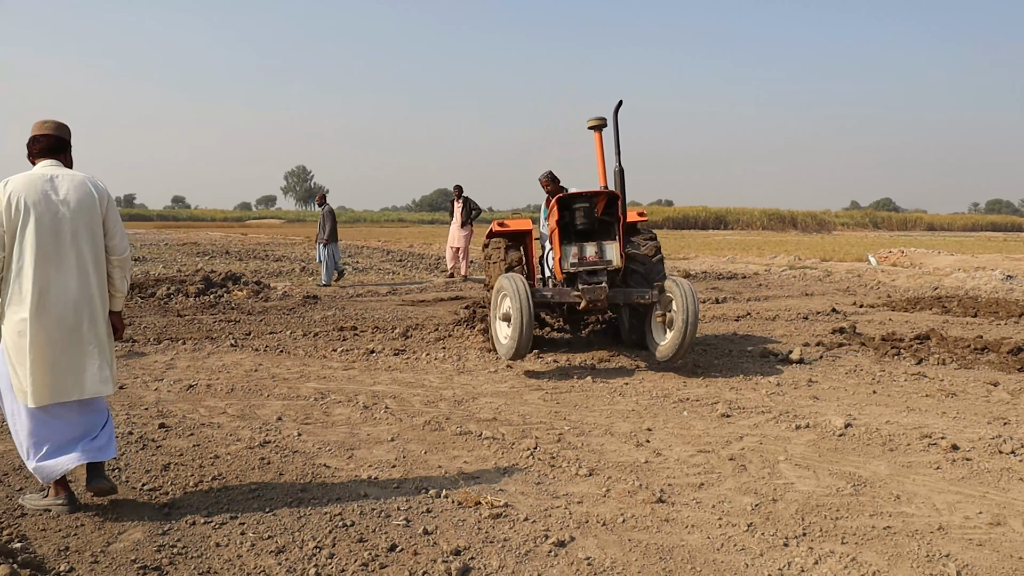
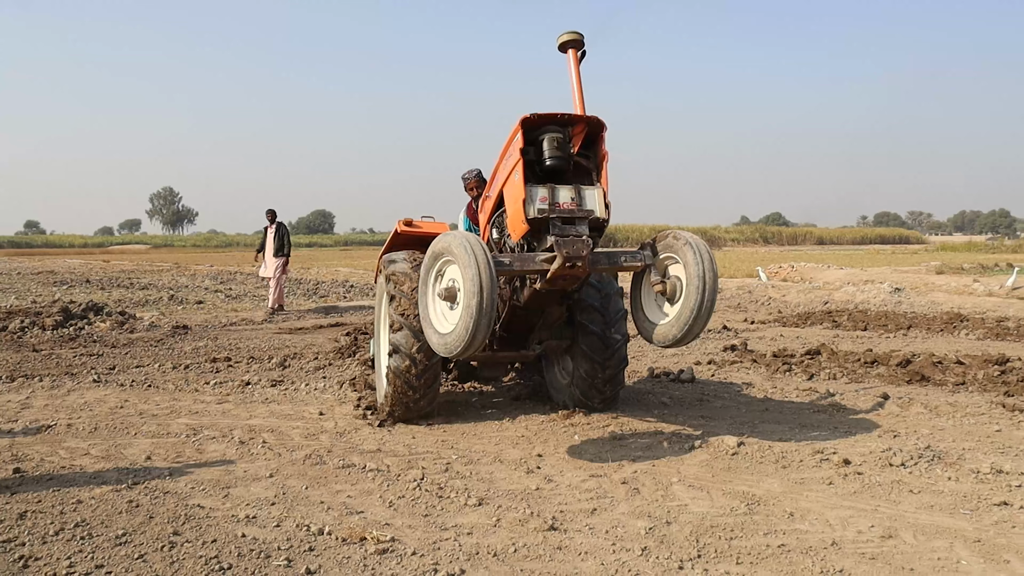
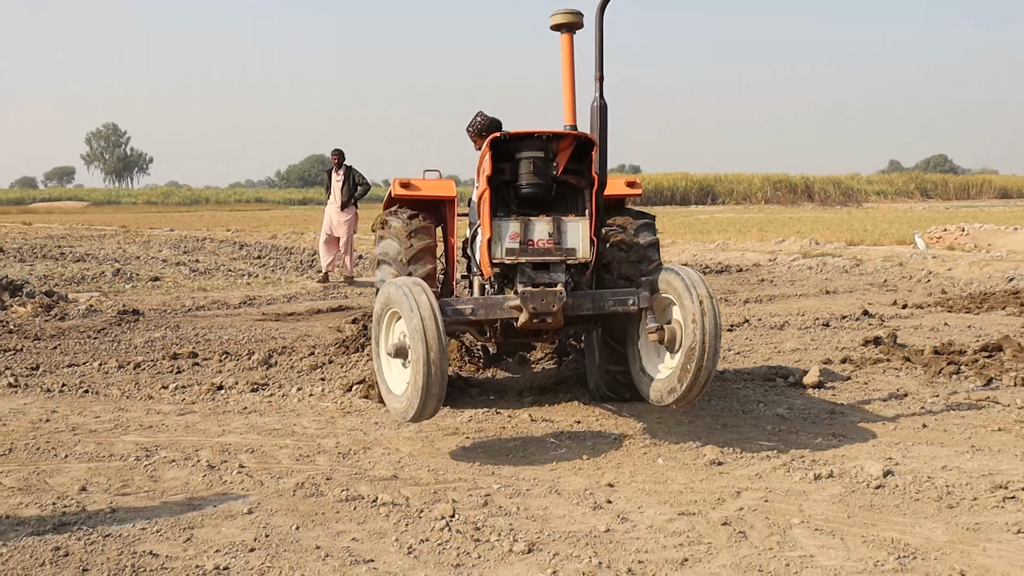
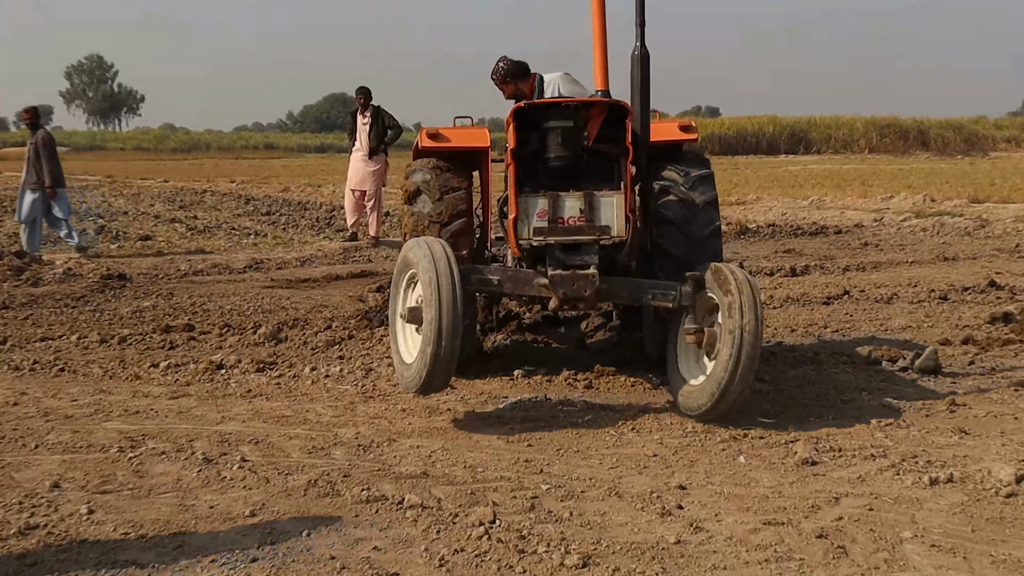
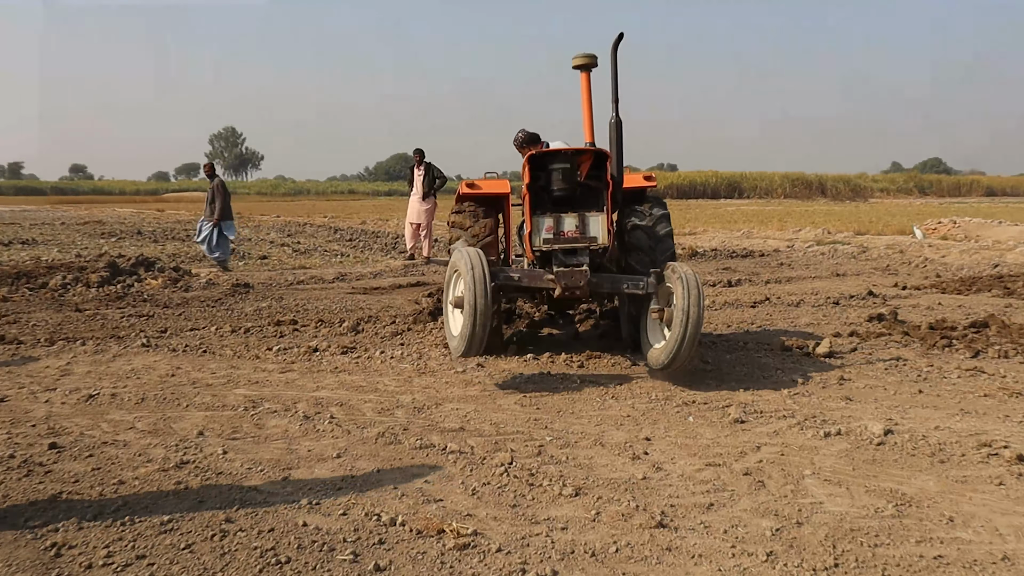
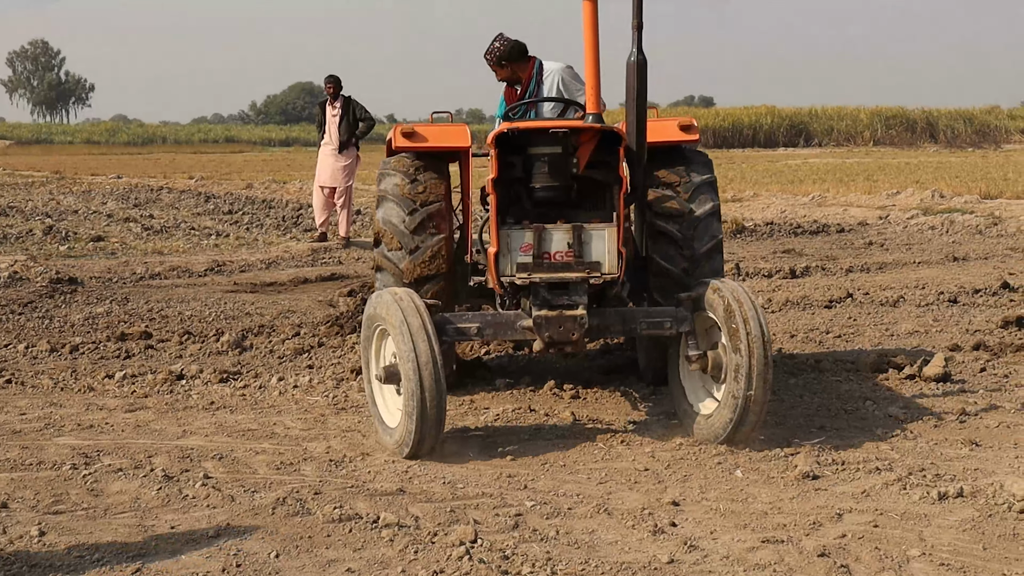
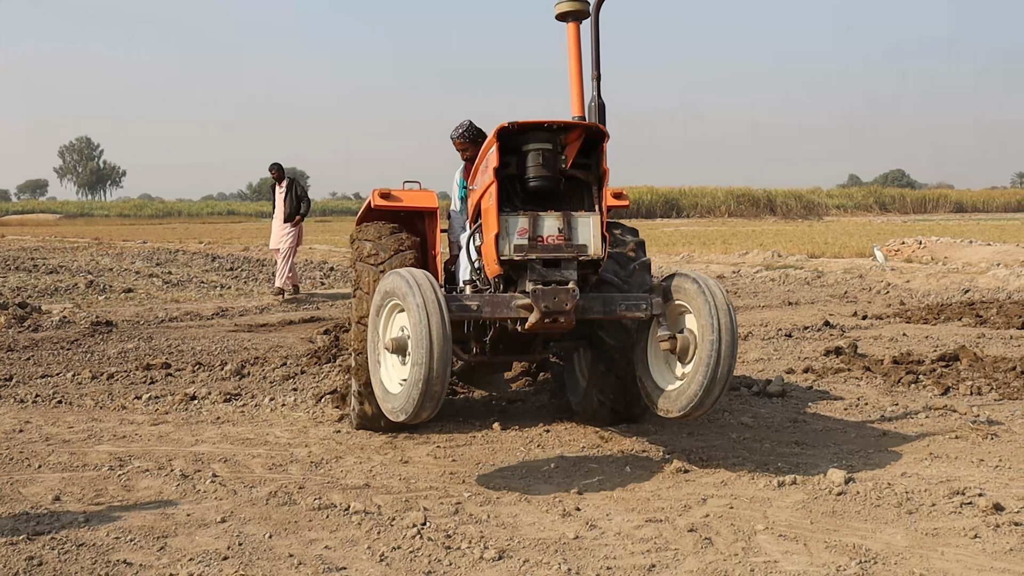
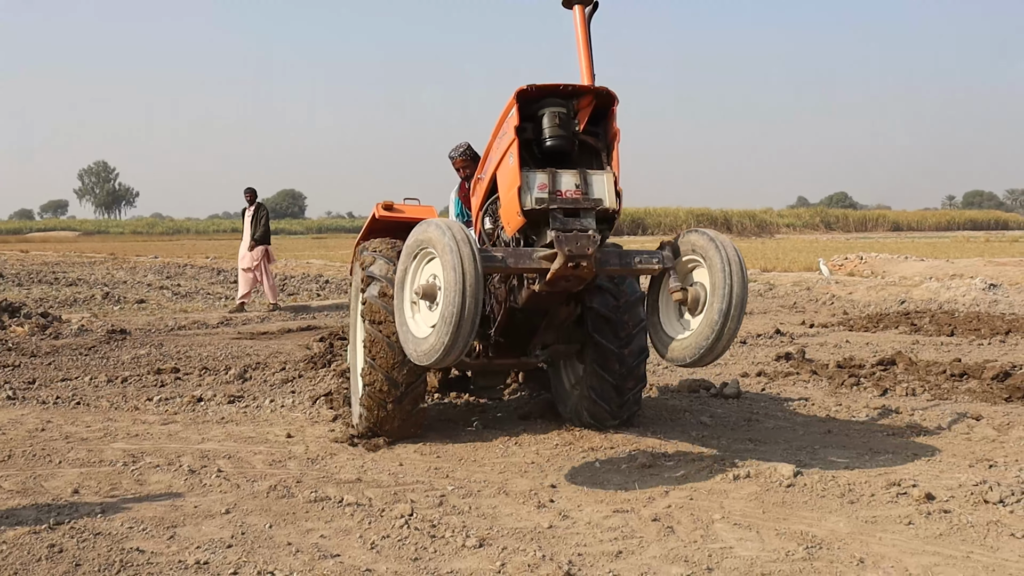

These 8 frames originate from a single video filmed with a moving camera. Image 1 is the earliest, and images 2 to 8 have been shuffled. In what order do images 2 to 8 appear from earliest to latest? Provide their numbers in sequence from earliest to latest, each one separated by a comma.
5, 4, 6, 3, 7, 8, 2
